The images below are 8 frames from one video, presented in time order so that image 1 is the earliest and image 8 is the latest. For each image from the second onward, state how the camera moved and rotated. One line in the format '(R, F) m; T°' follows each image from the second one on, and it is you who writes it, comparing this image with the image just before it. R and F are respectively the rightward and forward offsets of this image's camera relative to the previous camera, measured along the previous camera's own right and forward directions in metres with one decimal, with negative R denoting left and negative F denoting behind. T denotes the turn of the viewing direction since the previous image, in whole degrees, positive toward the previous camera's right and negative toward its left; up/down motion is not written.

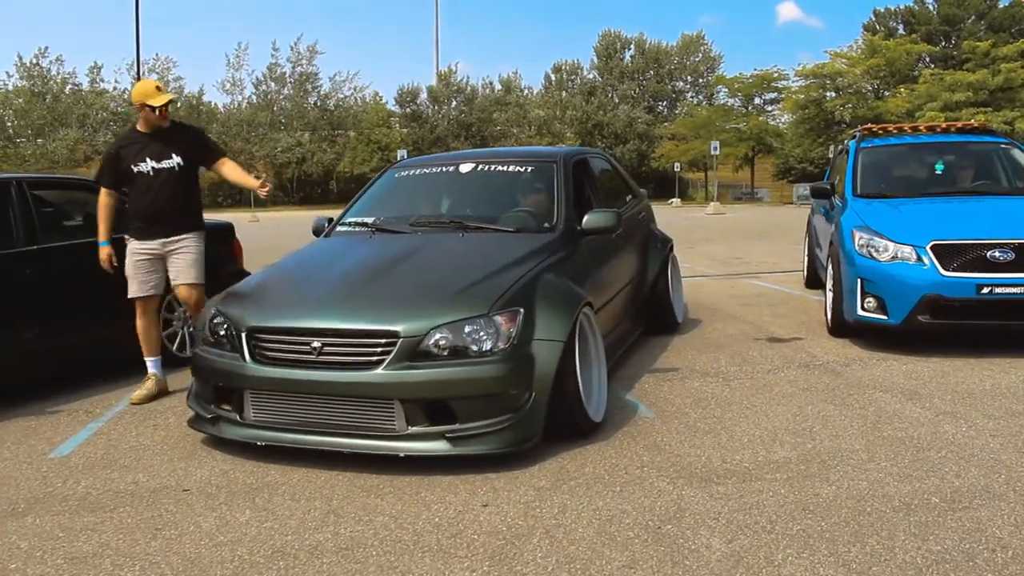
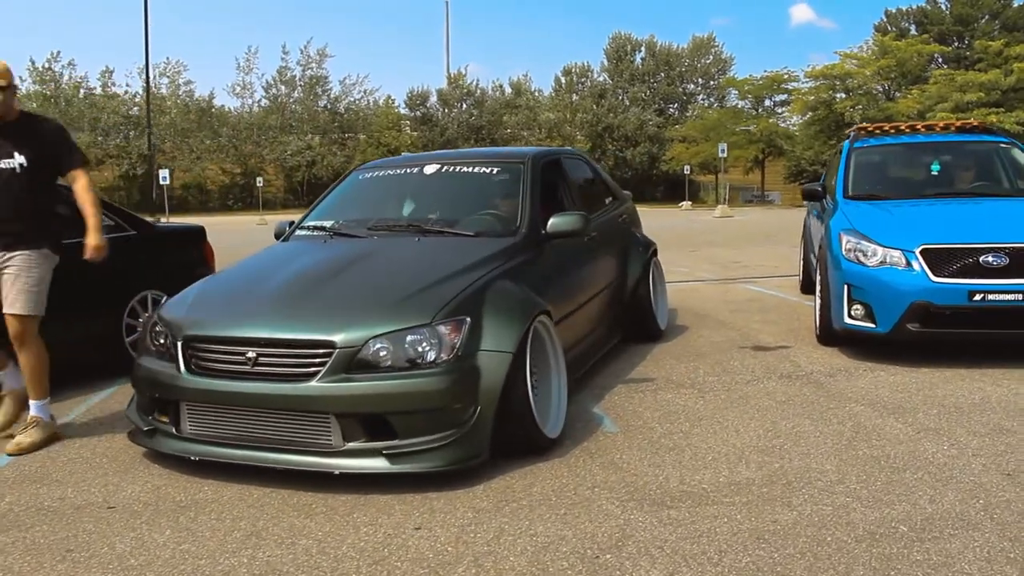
(+0.3, +0.2) m; -1°
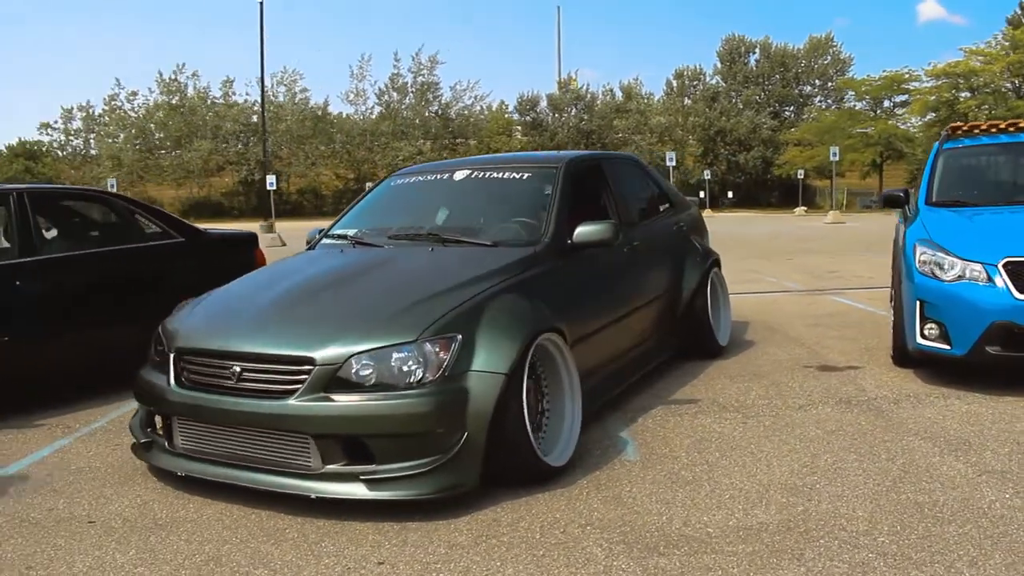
(+0.5, +0.3) m; -7°
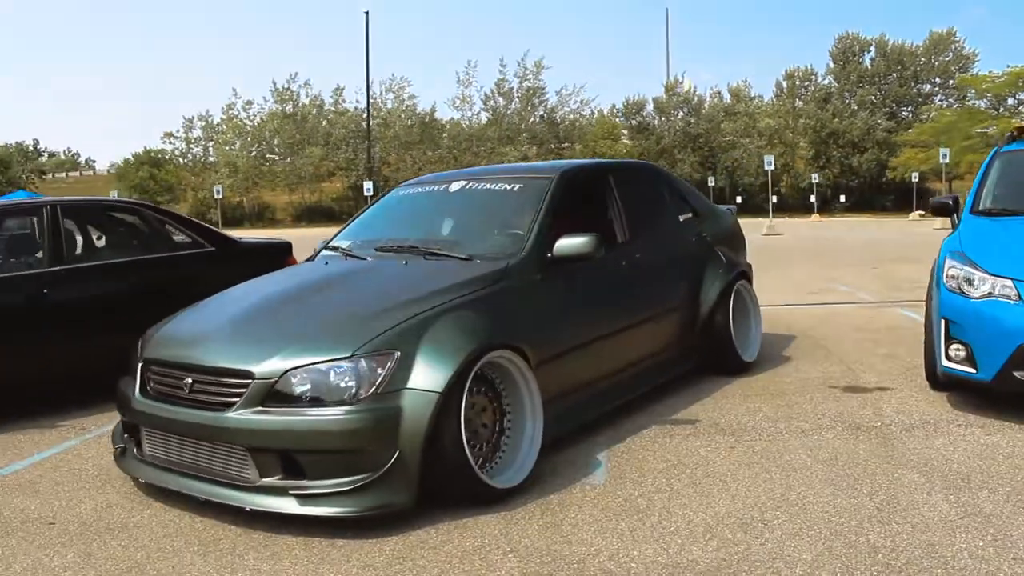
(+0.7, +0.2) m; -7°
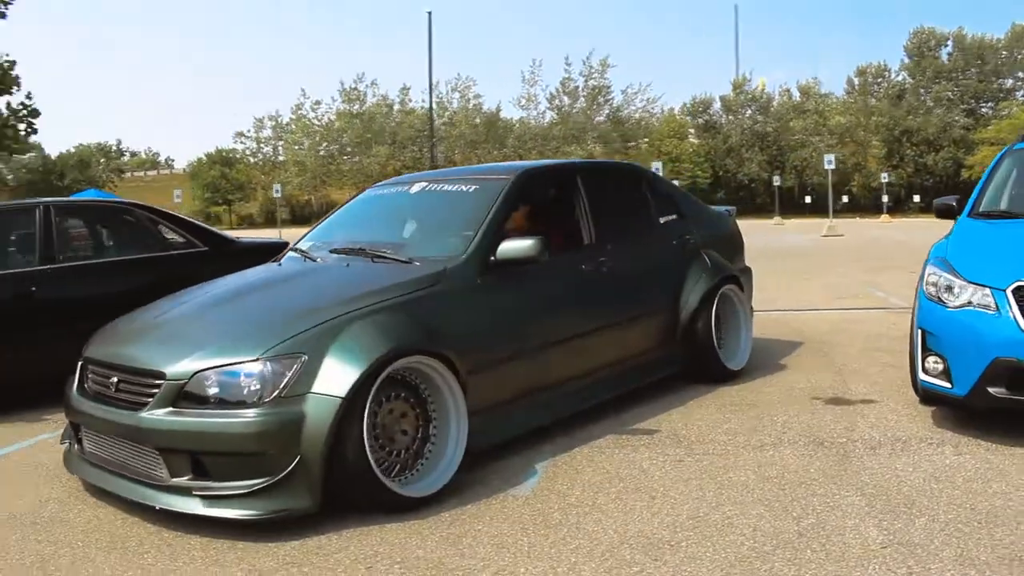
(+0.6, +0.1) m; -4°
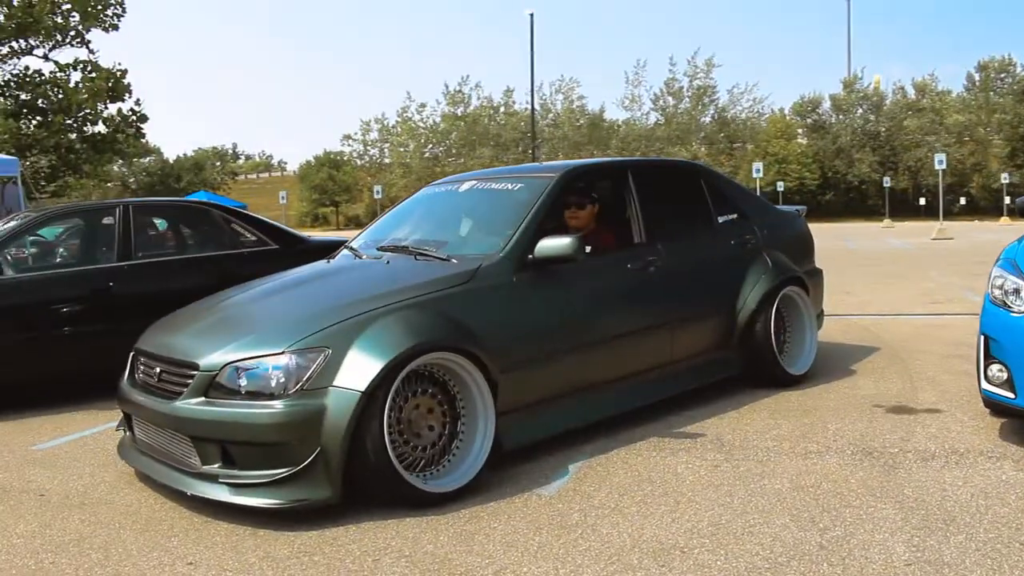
(+0.3, 0.0) m; -7°
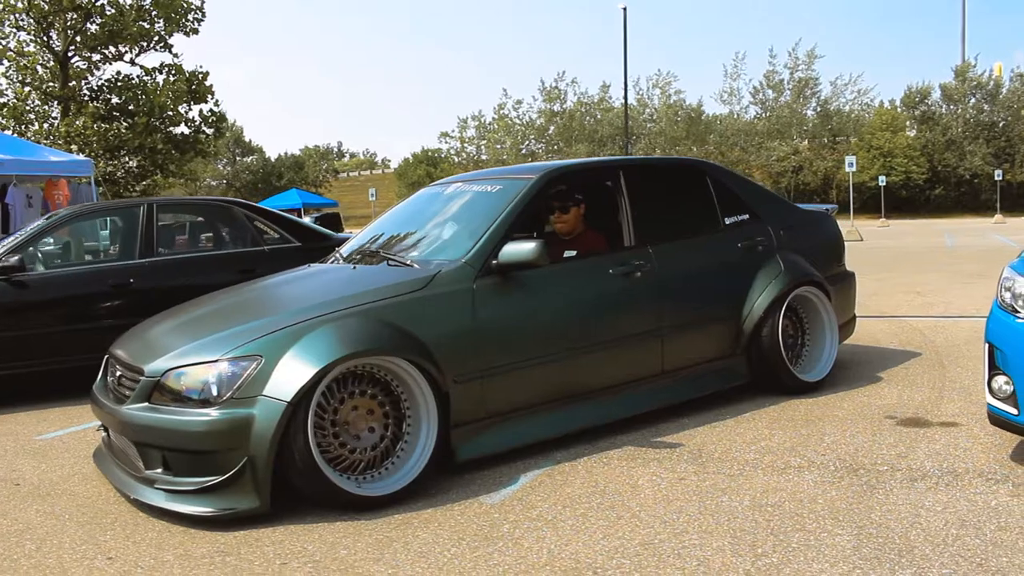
(+0.6, +0.2) m; -6°
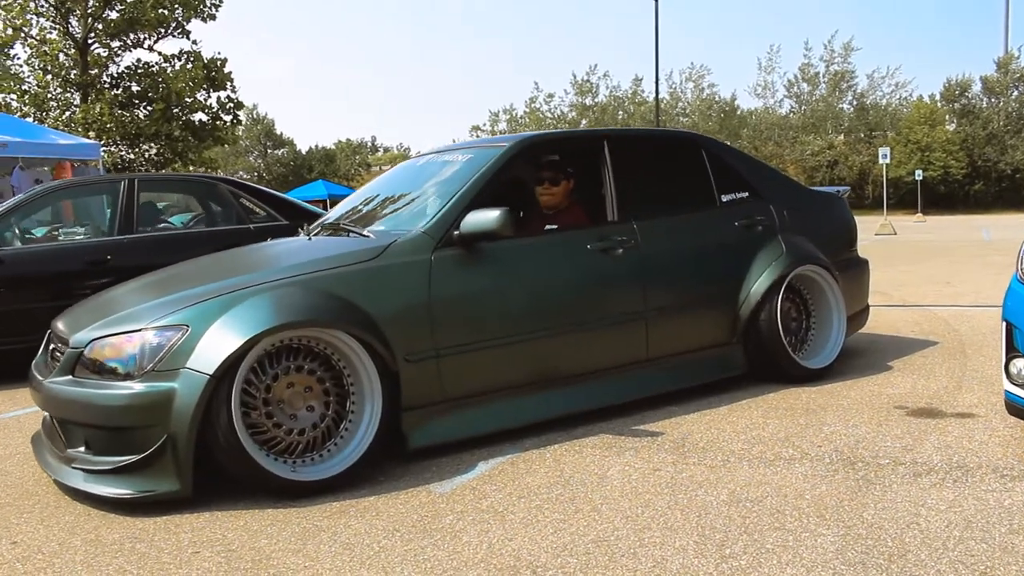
(+0.3, +0.4) m; -2°
